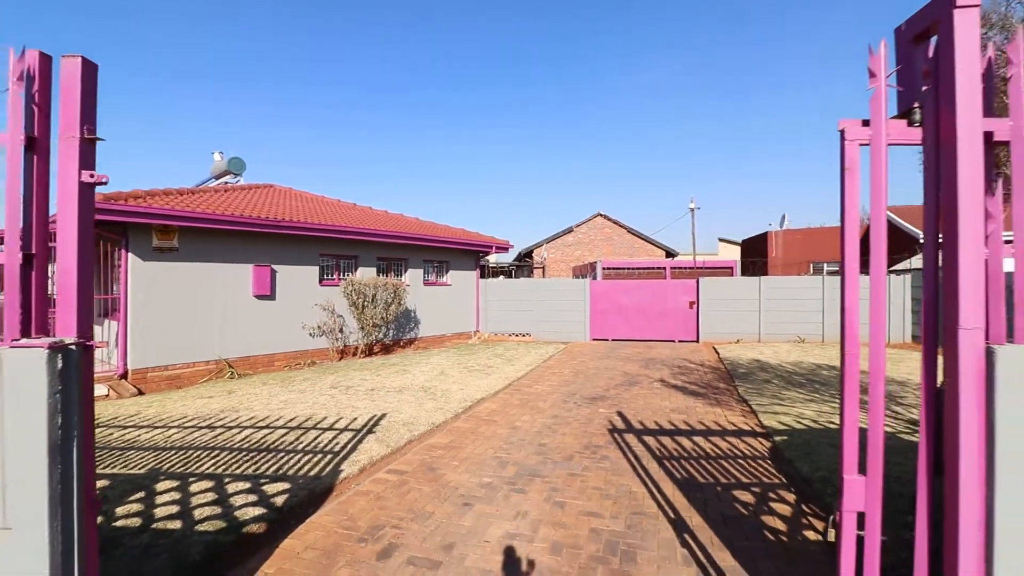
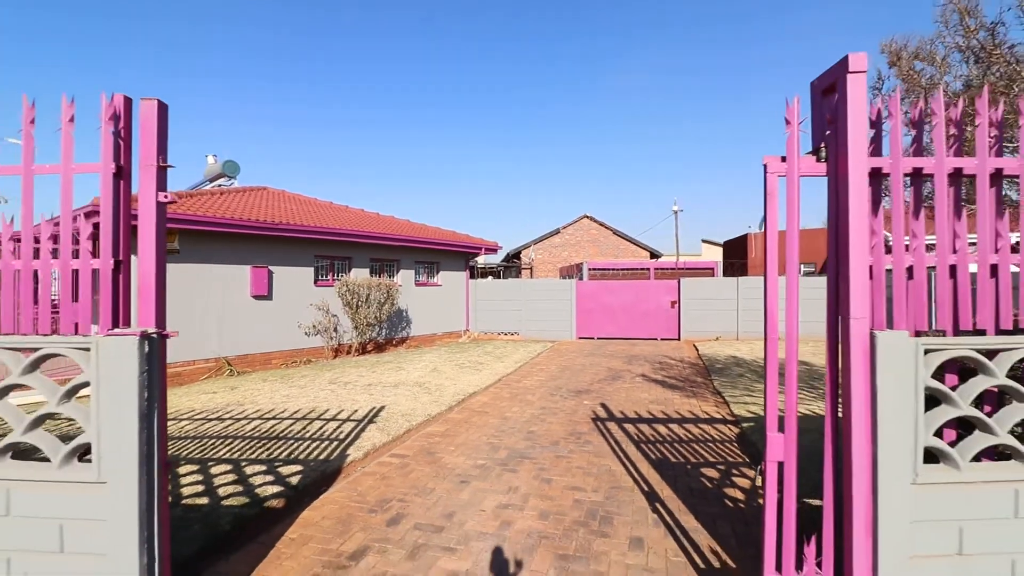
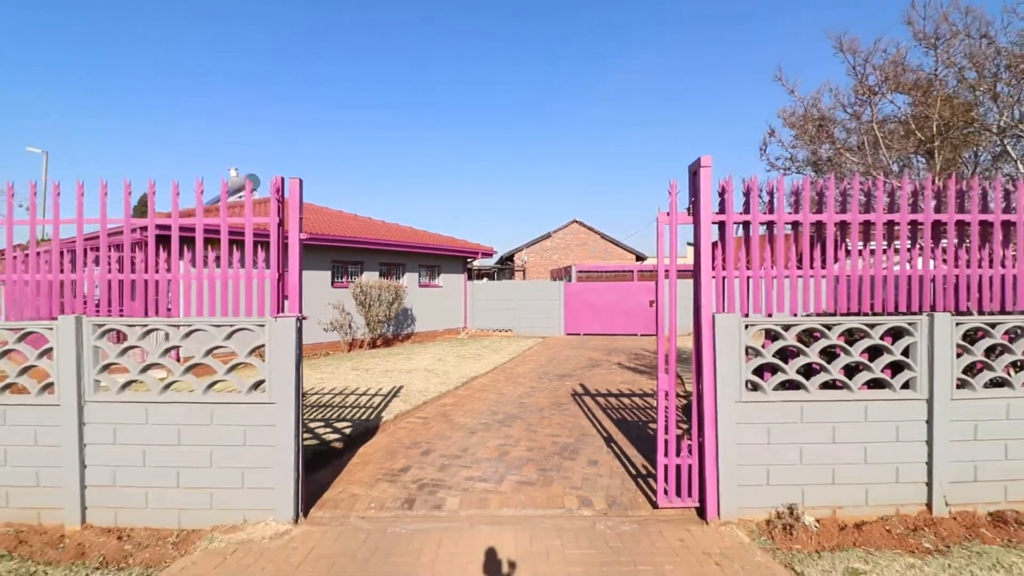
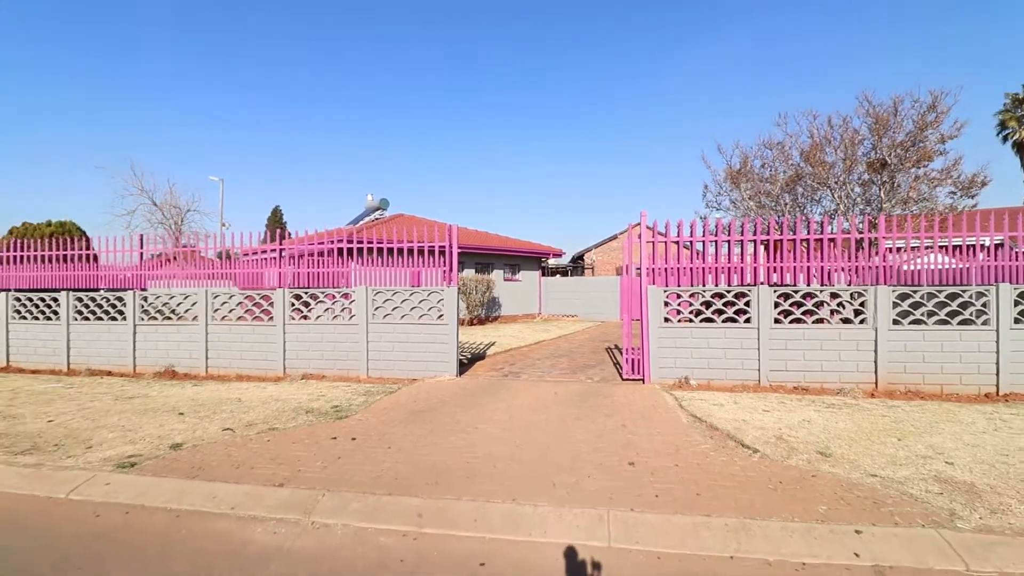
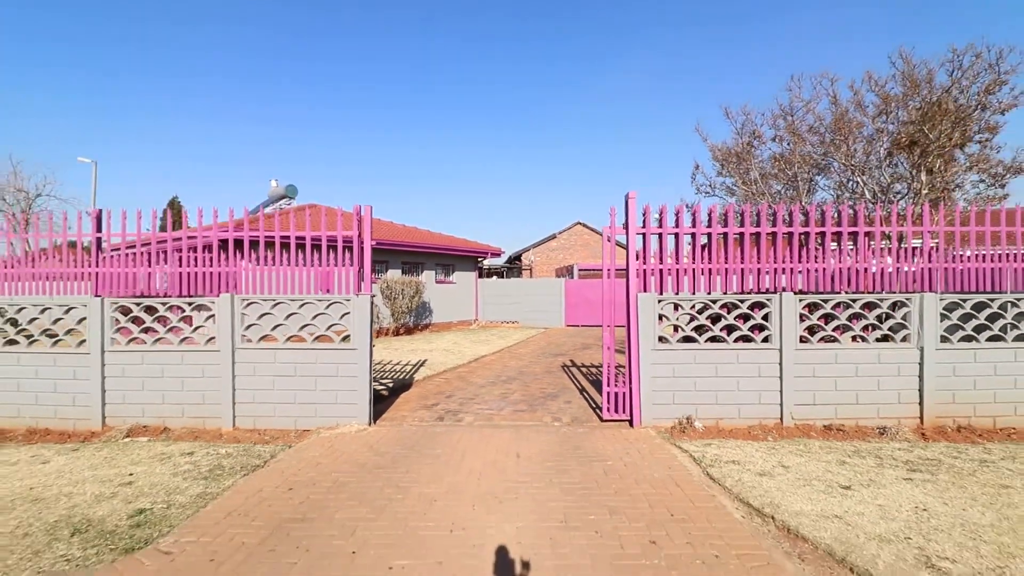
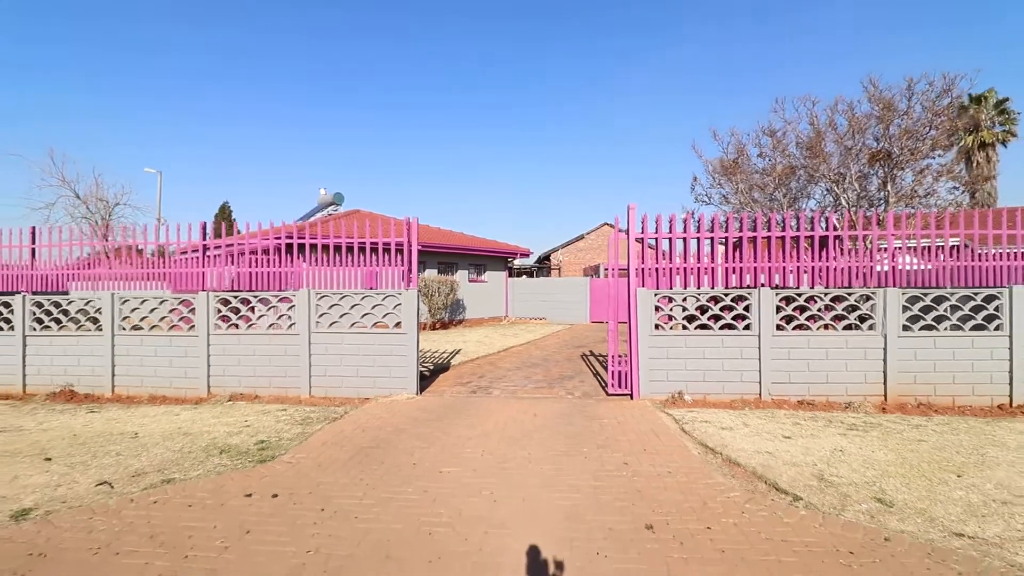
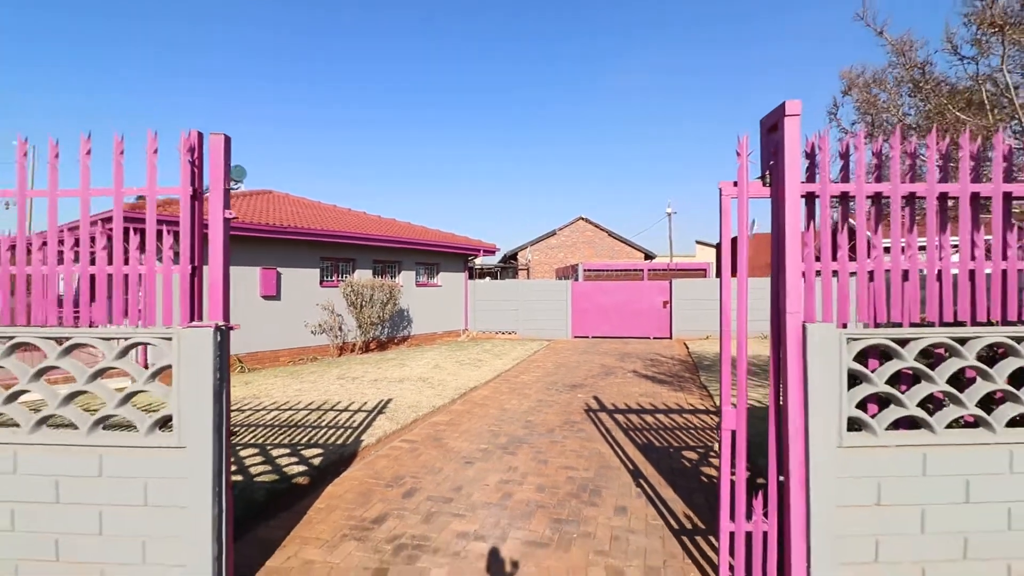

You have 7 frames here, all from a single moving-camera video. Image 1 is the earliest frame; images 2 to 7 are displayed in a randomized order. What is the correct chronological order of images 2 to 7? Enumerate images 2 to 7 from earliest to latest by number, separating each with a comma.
2, 7, 3, 5, 6, 4
